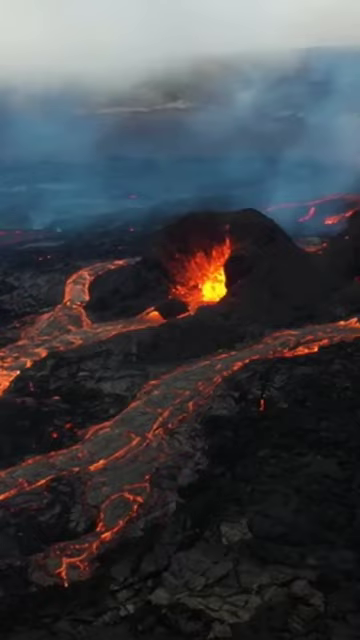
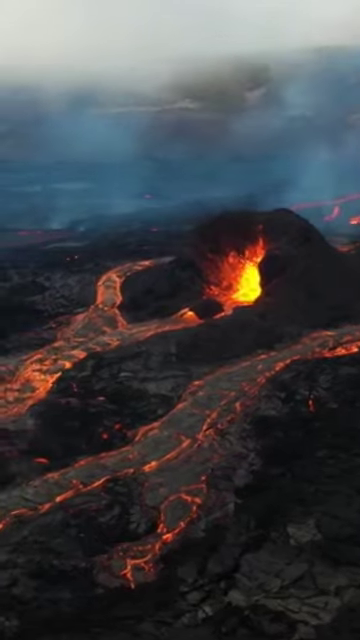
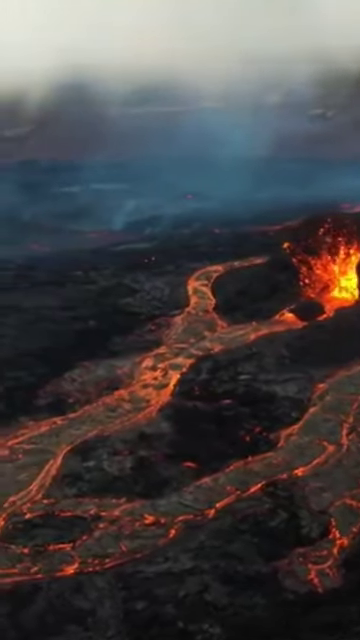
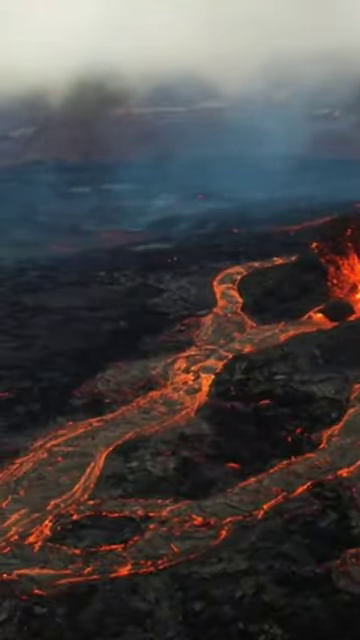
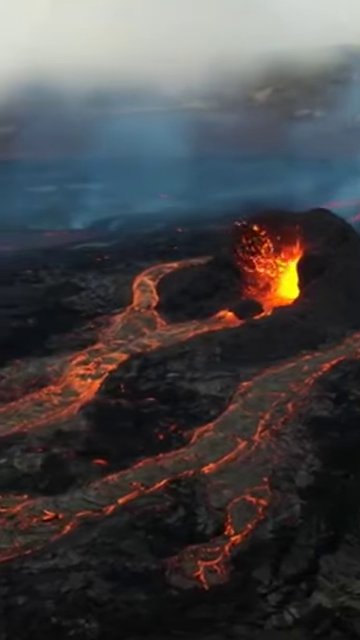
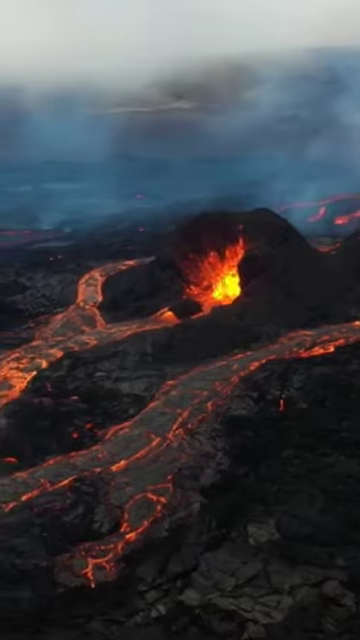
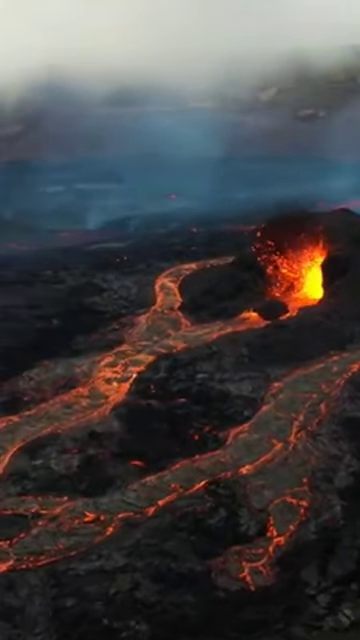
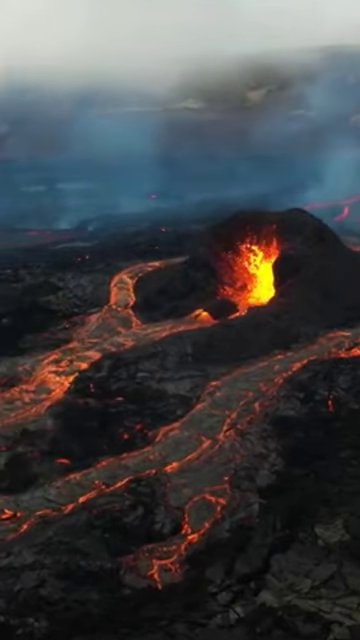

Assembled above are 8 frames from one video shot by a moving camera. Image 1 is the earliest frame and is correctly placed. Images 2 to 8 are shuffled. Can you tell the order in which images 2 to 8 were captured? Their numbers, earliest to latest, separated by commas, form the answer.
6, 2, 8, 5, 7, 3, 4
